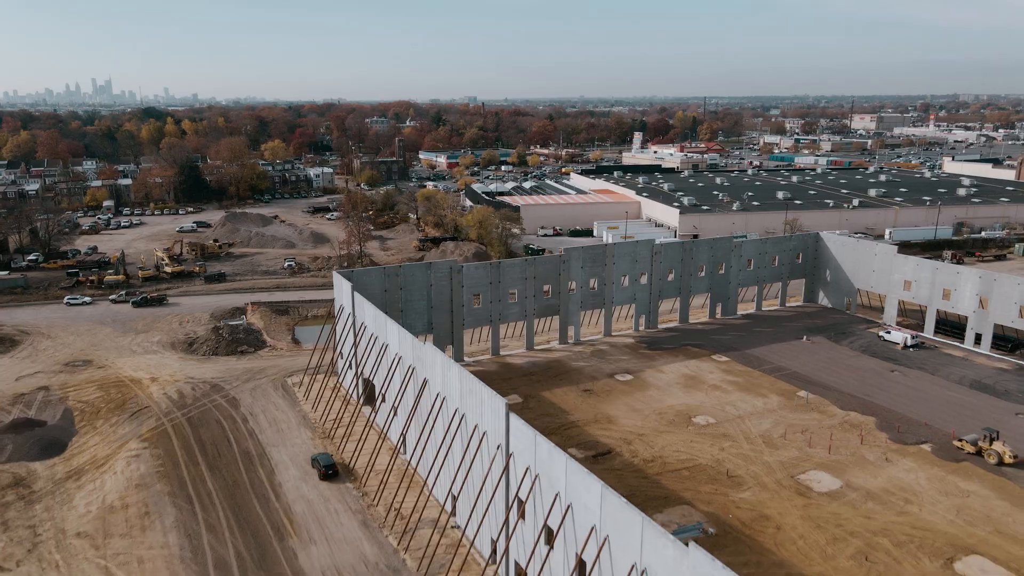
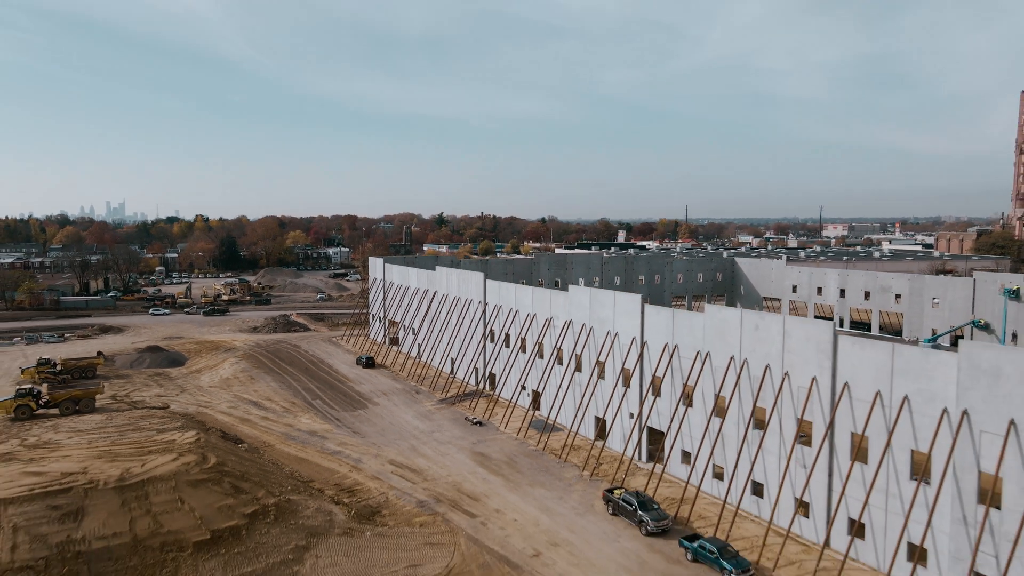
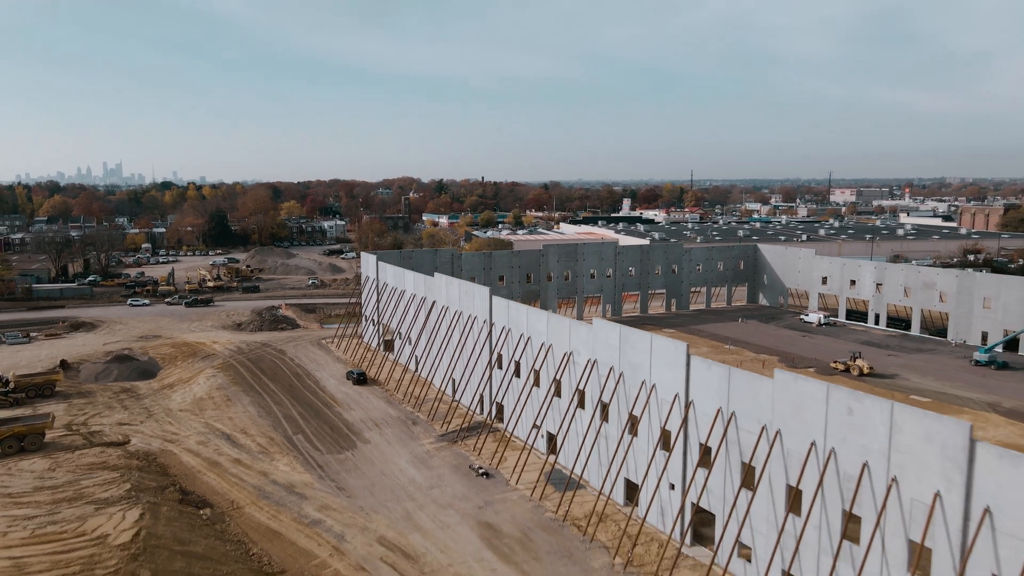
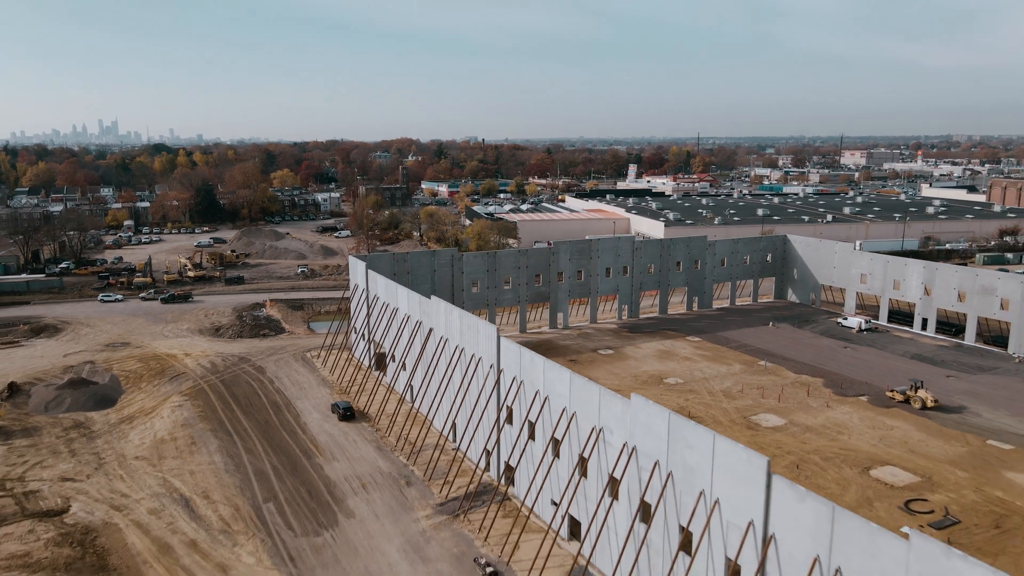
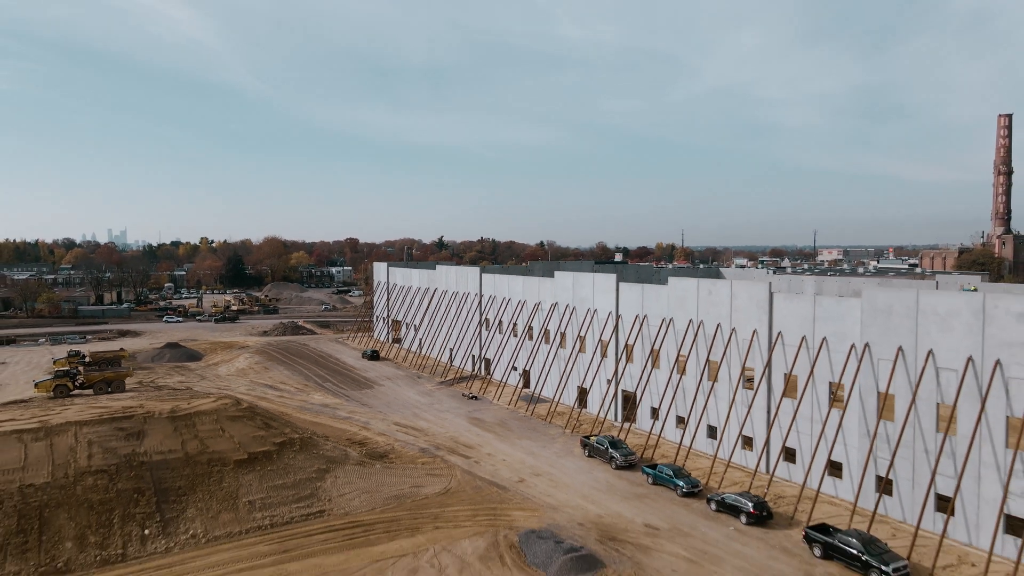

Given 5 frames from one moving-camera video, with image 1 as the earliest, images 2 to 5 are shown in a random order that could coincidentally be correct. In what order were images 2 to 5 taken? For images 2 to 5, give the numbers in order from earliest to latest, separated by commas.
4, 3, 2, 5
